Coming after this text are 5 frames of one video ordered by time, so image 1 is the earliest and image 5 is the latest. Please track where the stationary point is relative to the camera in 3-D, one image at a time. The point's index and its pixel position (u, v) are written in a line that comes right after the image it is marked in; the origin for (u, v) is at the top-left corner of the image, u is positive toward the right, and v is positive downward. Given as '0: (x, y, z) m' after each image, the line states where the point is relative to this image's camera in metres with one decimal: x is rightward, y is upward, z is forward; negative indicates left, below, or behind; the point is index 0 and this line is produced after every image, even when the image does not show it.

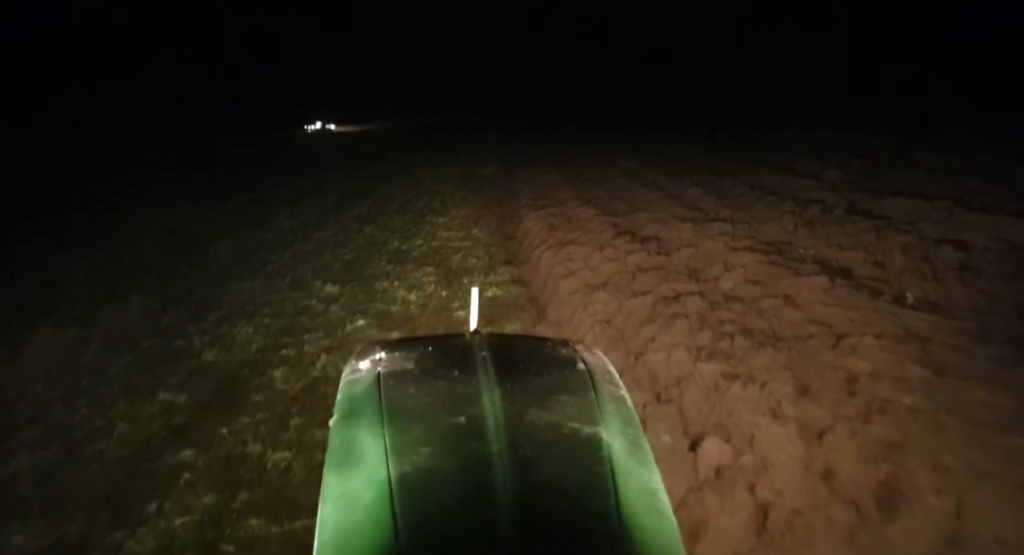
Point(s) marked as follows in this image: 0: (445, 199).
0: (-1.5, +1.7, +14.9) m
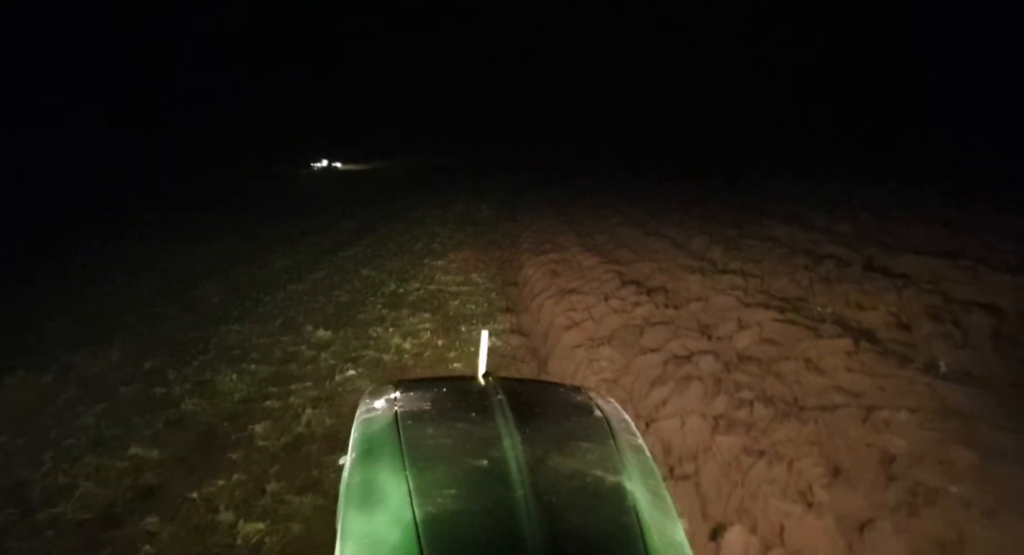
0: (-1.4, +0.8, +14.6) m
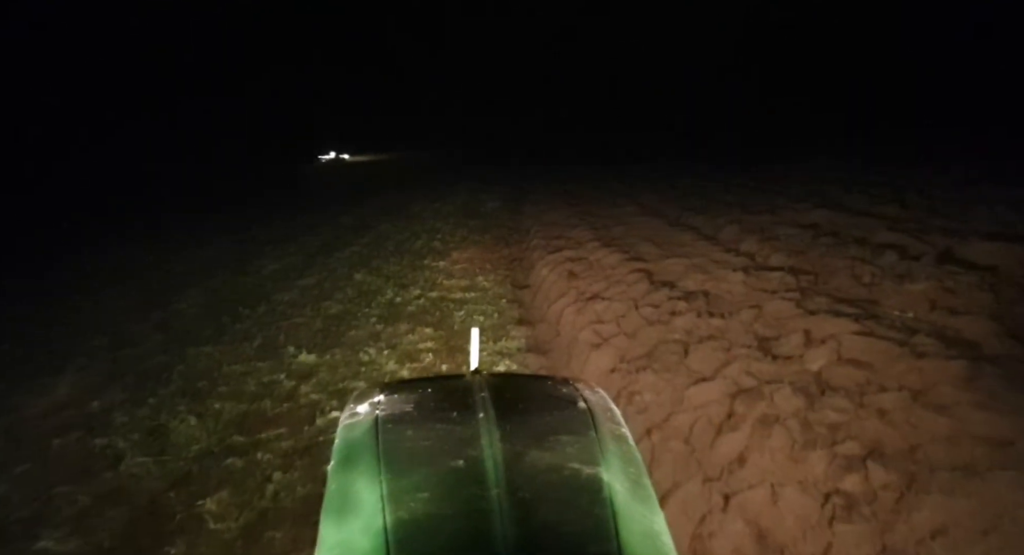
0: (-1.3, +0.8, +13.5) m
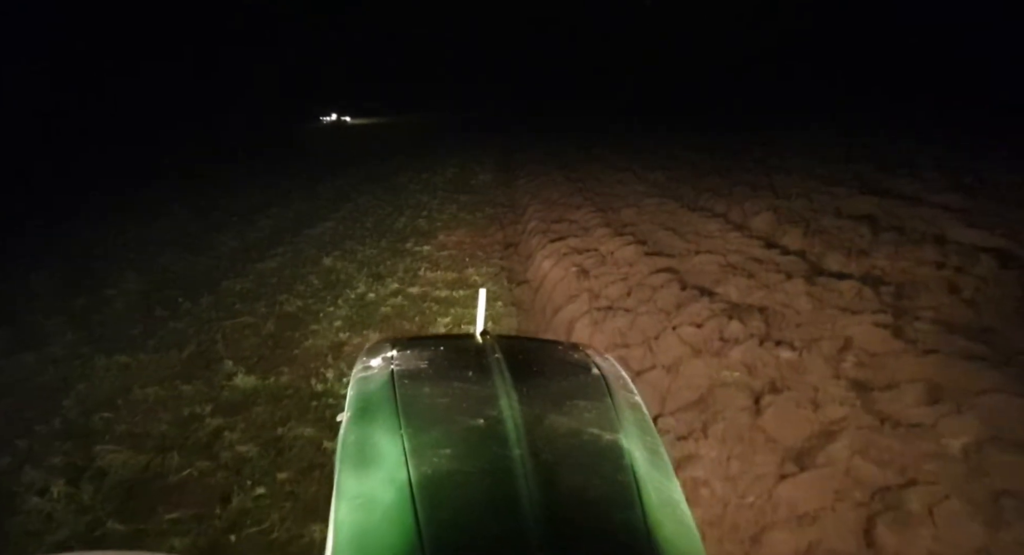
0: (-1.4, +1.1, +12.0) m
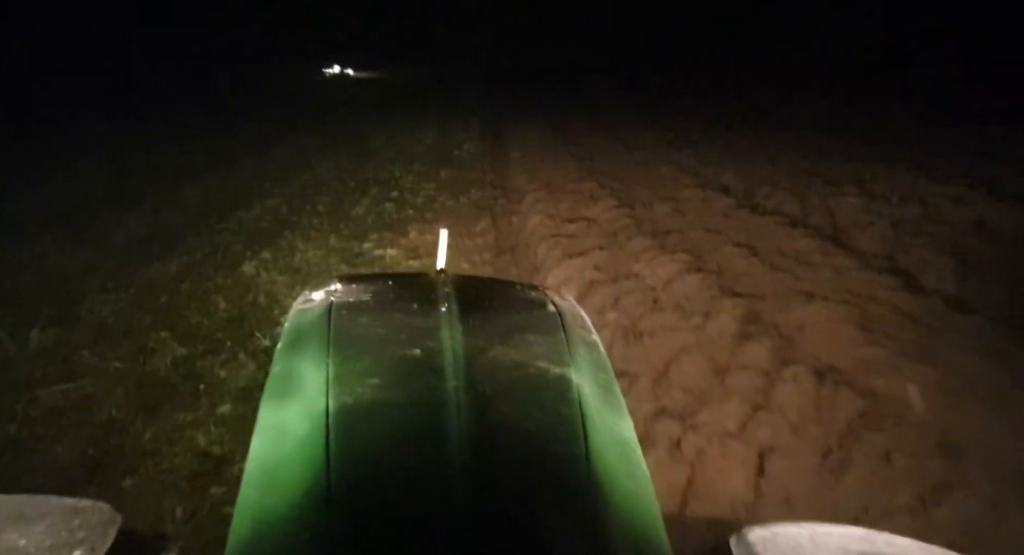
0: (-1.4, +1.1, +9.3) m
